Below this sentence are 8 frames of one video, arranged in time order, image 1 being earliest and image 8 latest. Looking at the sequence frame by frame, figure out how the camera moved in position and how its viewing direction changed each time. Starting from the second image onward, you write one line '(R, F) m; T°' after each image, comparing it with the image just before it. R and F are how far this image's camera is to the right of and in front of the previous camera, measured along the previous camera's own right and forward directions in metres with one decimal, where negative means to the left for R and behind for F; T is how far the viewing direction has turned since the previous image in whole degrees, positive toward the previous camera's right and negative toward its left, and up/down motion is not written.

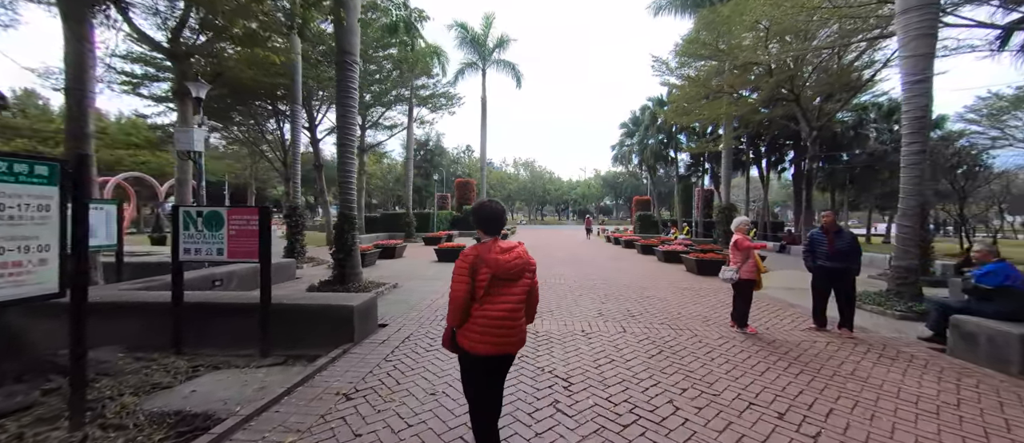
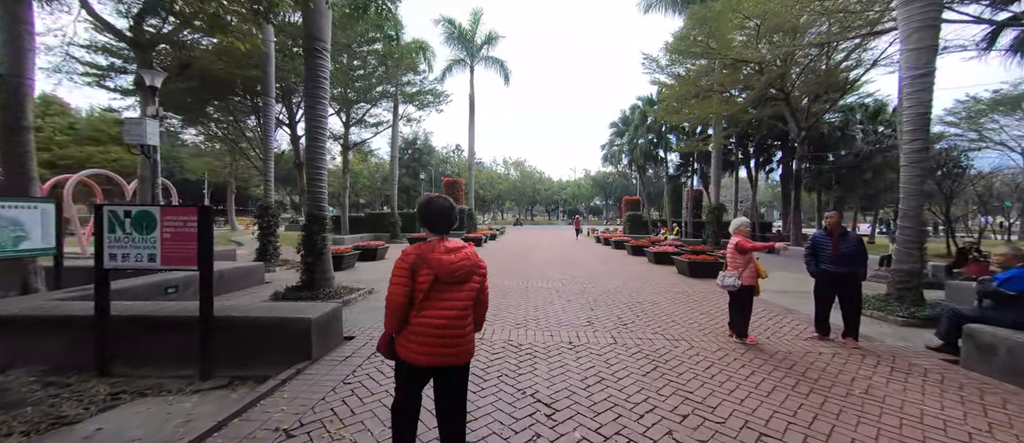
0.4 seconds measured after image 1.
(+0.1, +0.4) m; +2°
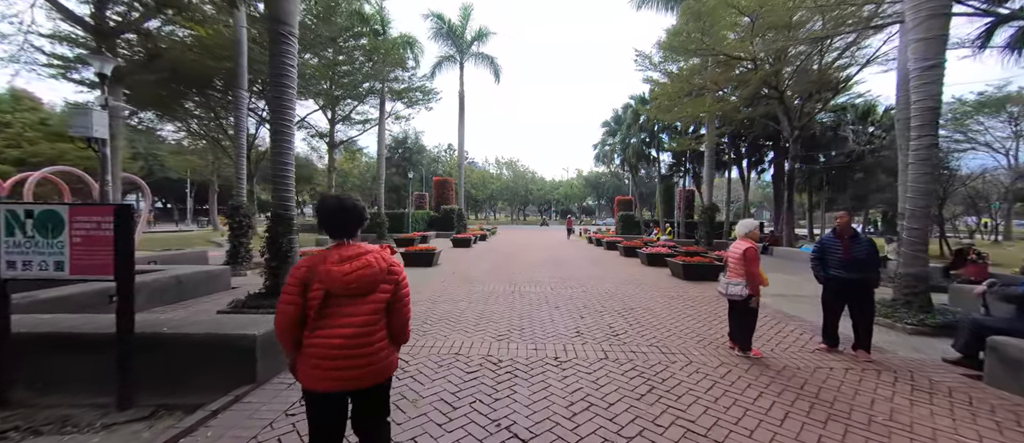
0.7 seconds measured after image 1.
(+0.1, +0.4) m; +1°
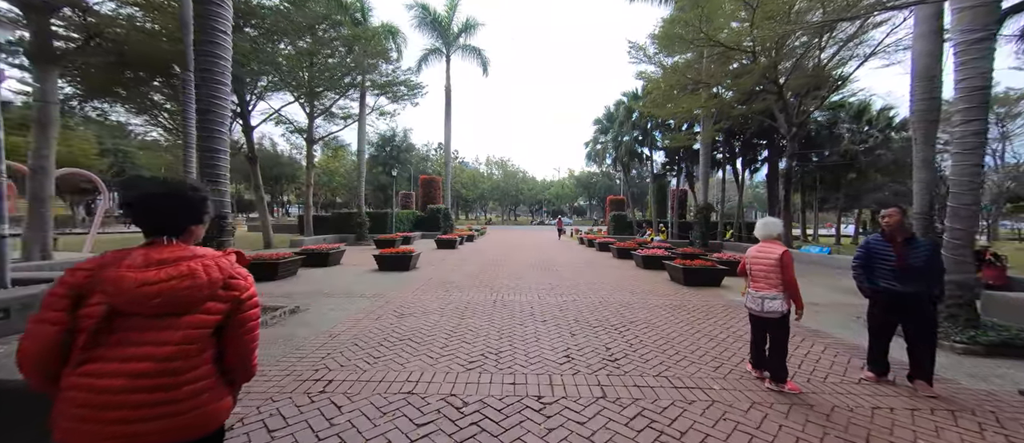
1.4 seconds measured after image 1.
(+0.2, +0.7) m; +1°
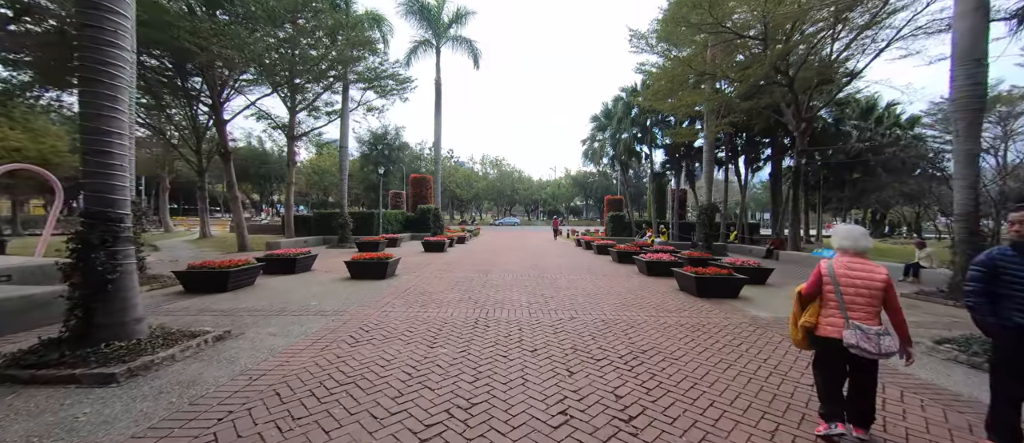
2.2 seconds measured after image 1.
(+0.1, +0.9) m; +1°
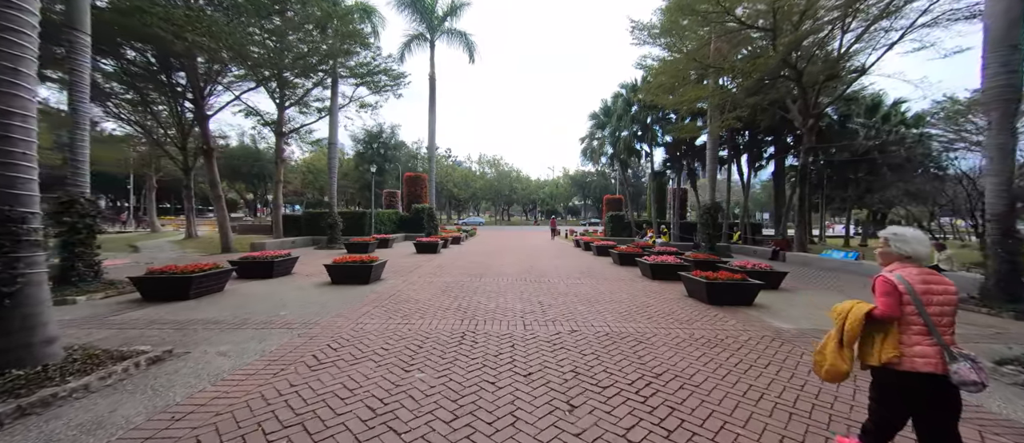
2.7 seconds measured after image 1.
(+0.1, +0.5) m; 0°
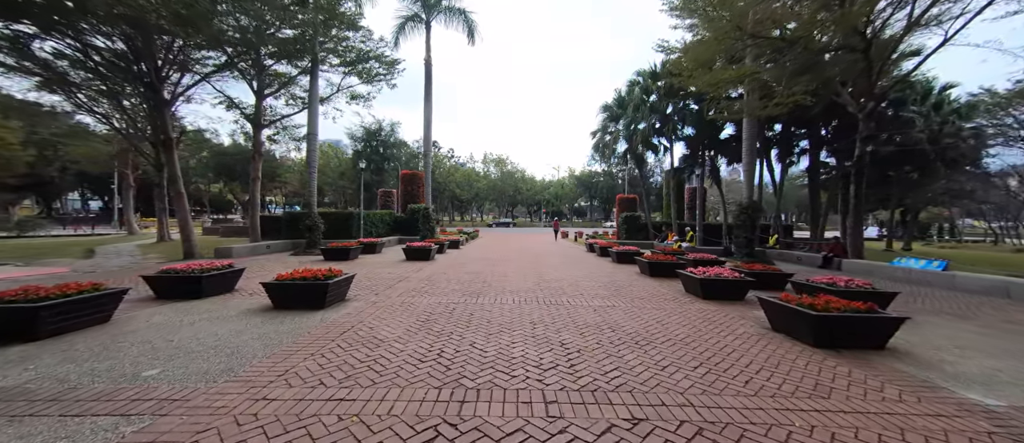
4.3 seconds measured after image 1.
(-0.1, +1.7) m; -1°
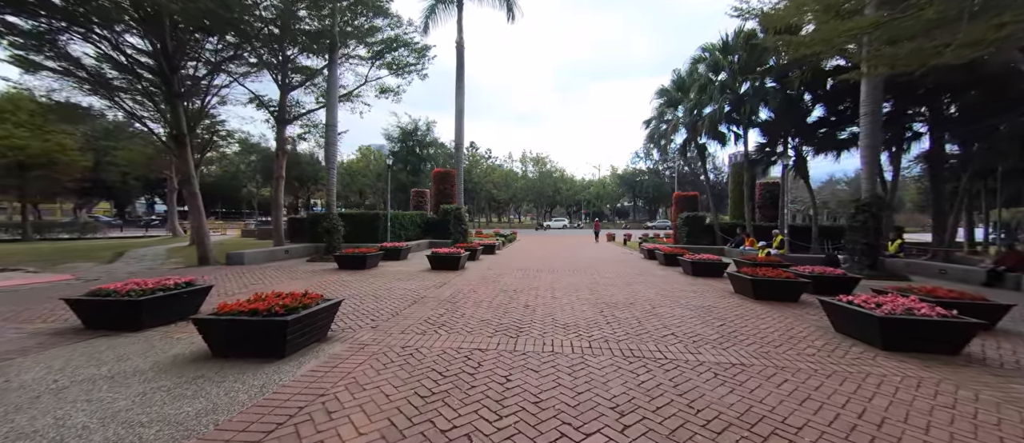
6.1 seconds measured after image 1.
(-0.2, +1.8) m; -6°
